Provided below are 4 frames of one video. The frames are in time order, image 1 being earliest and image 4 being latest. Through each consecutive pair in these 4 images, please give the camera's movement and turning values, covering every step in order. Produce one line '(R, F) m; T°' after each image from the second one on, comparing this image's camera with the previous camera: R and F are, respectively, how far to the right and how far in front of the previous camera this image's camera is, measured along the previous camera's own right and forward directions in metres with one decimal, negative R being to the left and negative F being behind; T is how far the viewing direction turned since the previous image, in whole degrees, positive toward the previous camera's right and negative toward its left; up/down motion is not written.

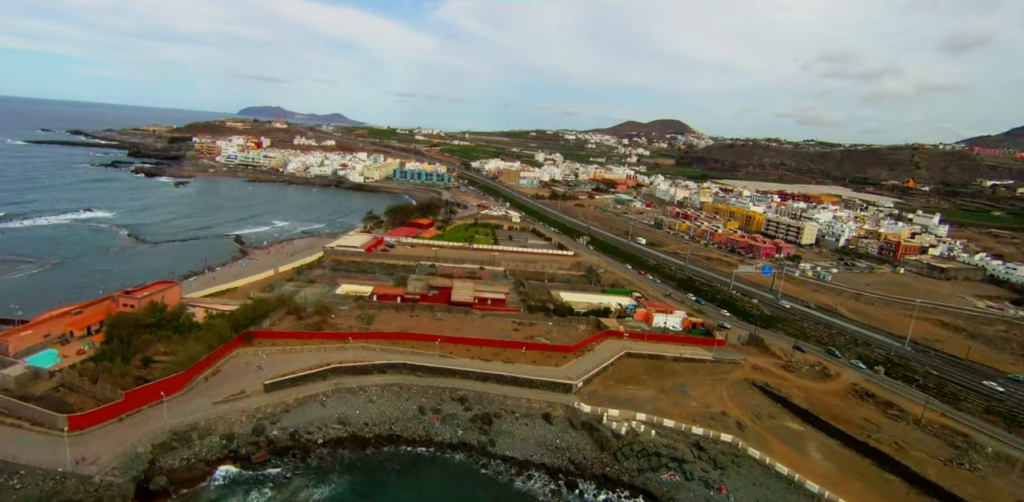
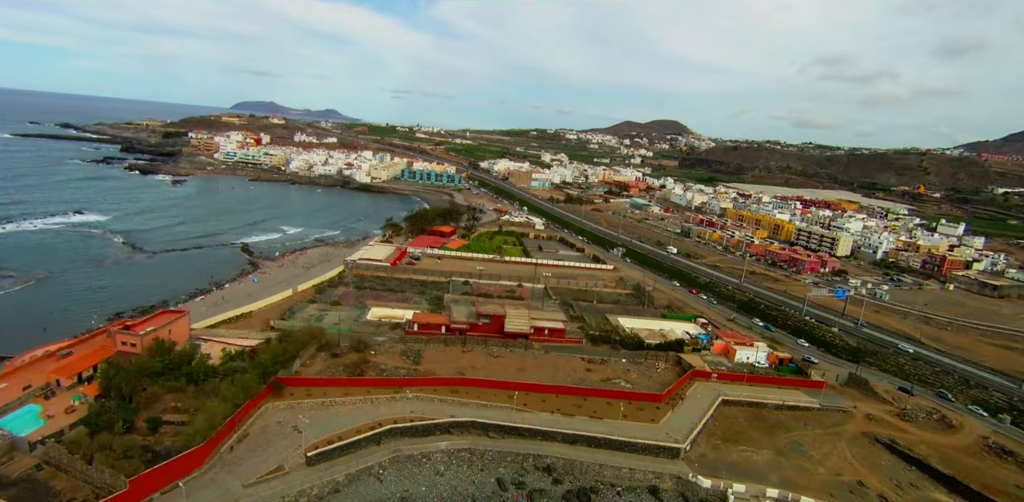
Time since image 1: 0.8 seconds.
(-3.3, +3.4) m; +1°
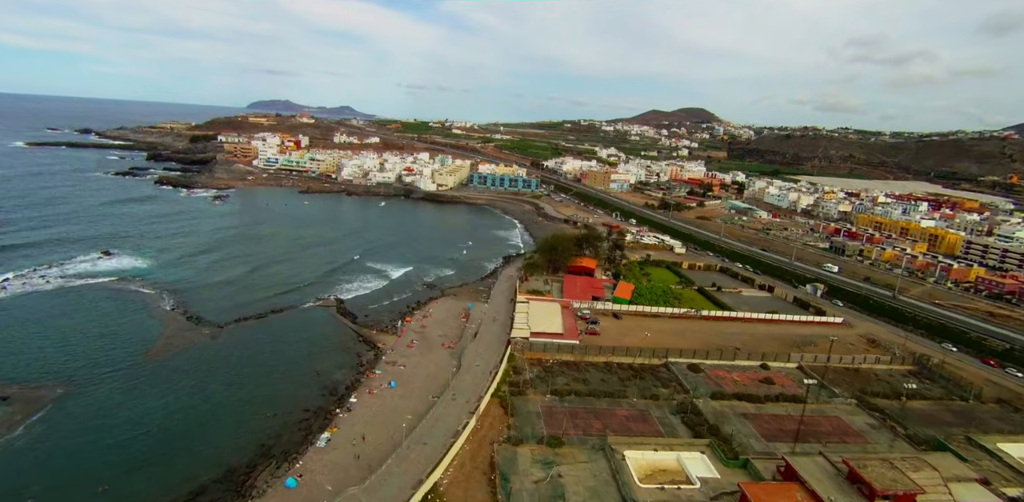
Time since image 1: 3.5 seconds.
(-9.9, +9.9) m; -1°
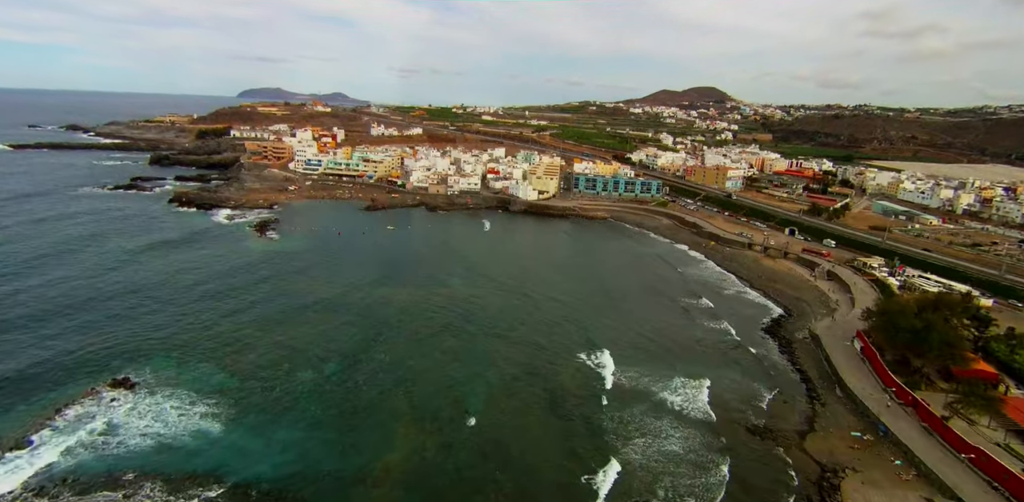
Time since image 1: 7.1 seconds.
(-12.4, +12.6) m; +1°
